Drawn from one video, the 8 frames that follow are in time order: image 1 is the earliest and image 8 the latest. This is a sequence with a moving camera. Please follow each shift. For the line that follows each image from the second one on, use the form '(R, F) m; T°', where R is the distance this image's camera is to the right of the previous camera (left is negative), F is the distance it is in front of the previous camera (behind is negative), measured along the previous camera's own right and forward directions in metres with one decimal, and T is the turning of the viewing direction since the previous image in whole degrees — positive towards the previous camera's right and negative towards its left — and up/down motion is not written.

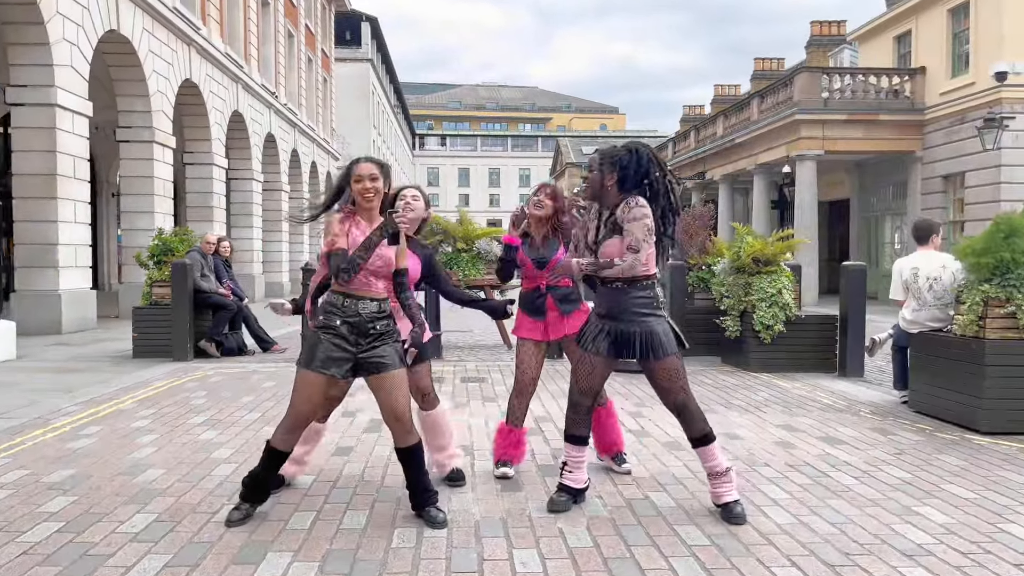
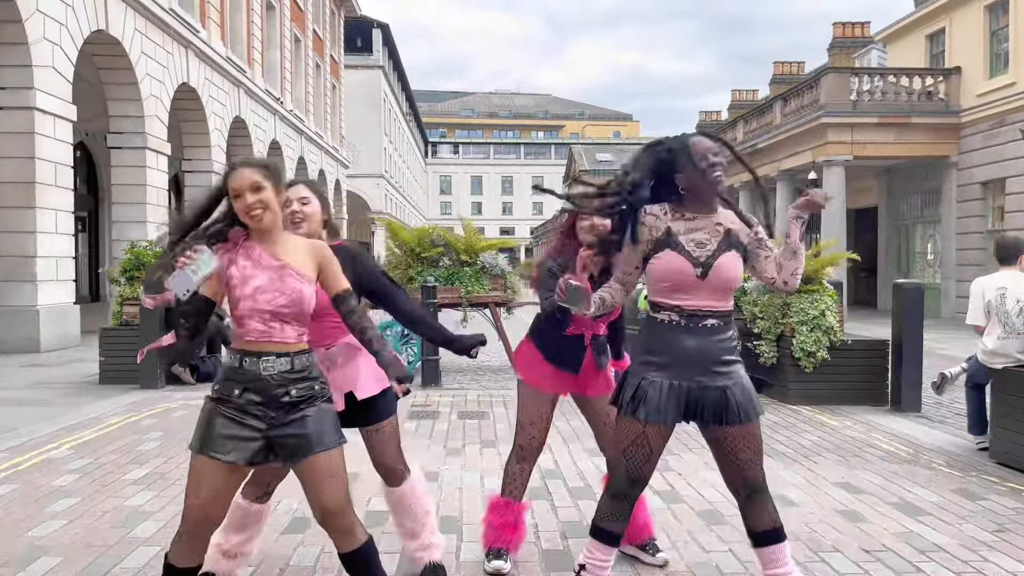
(+0.1, +1.0) m; -1°
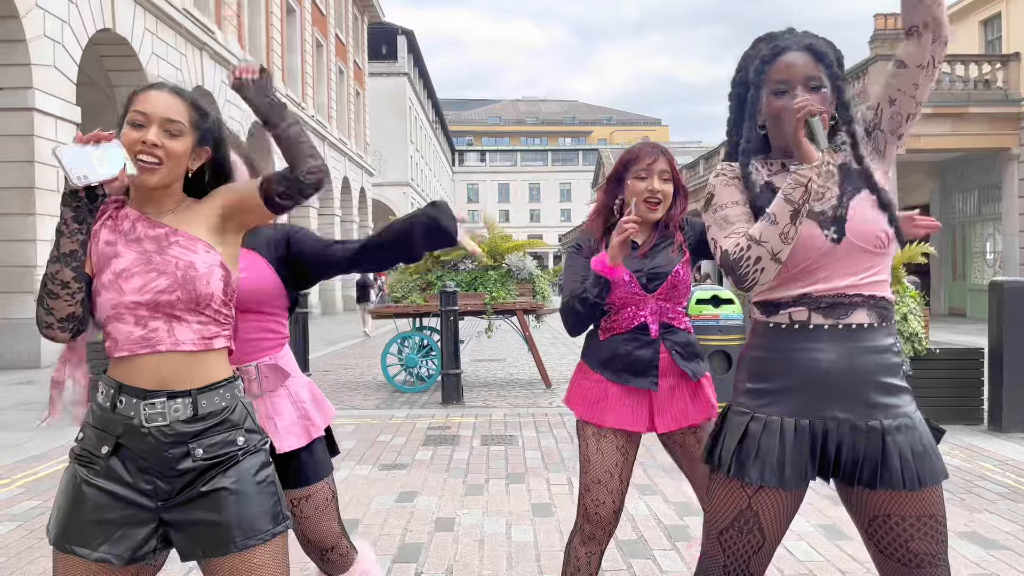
(0.0, +1.0) m; -2°
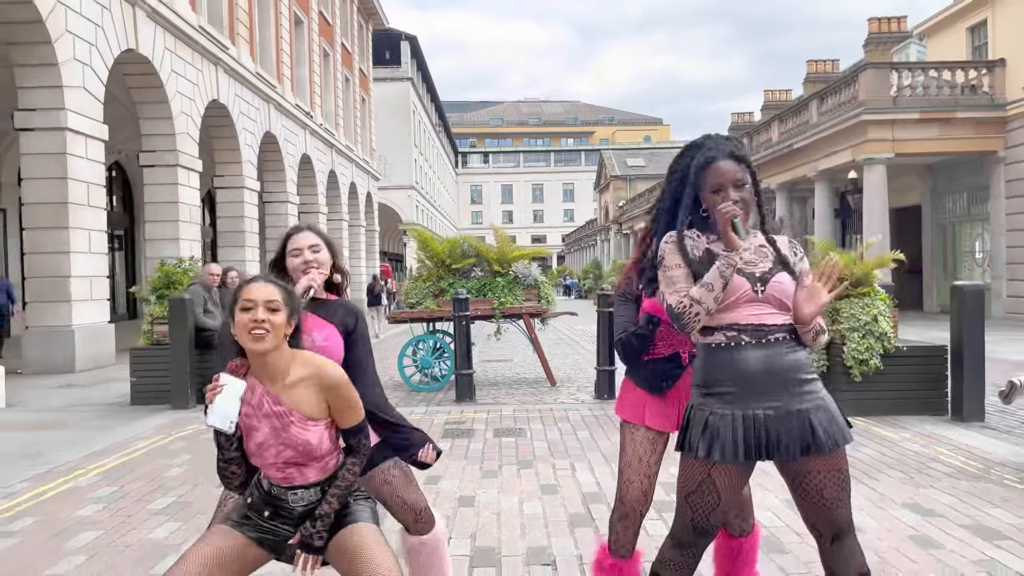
(0.0, -0.7) m; 0°
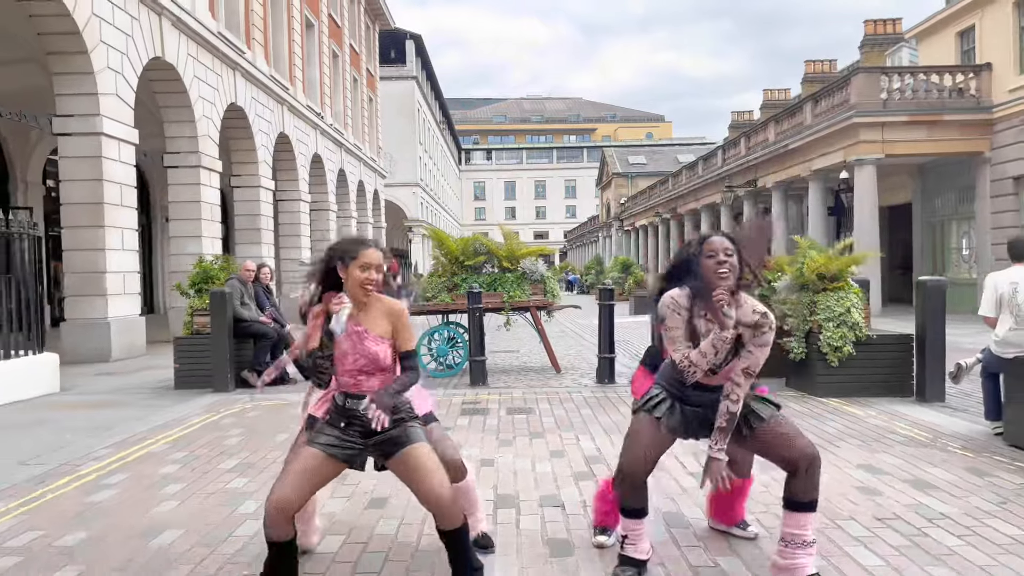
(-0.1, -0.8) m; 0°
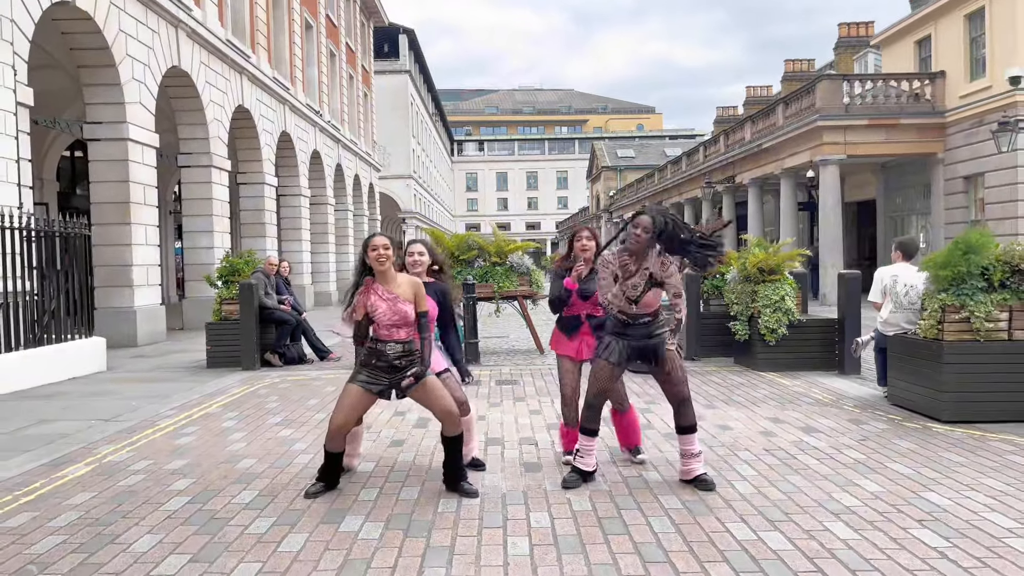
(0.0, -1.5) m; +1°
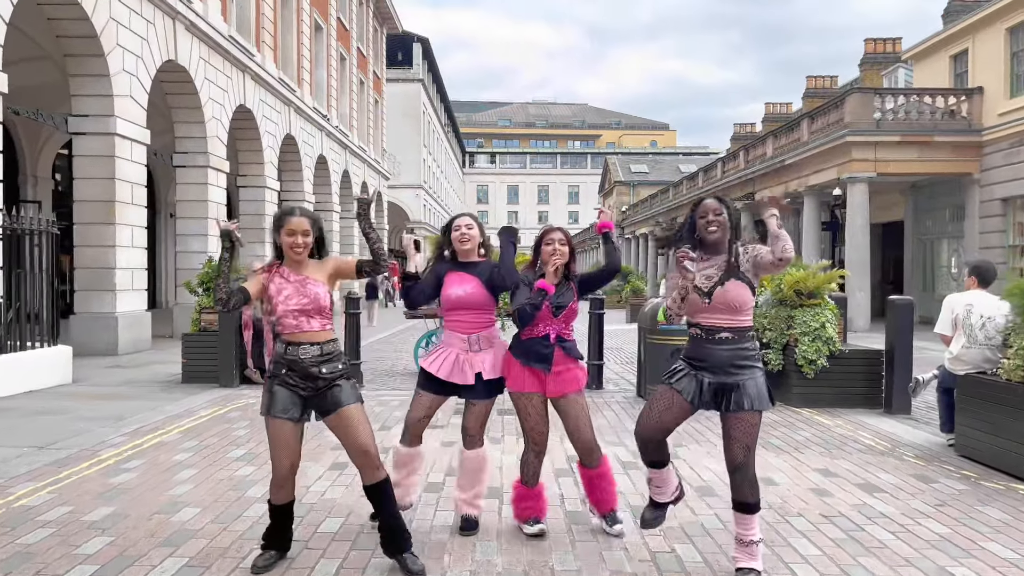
(0.0, +1.0) m; -1°
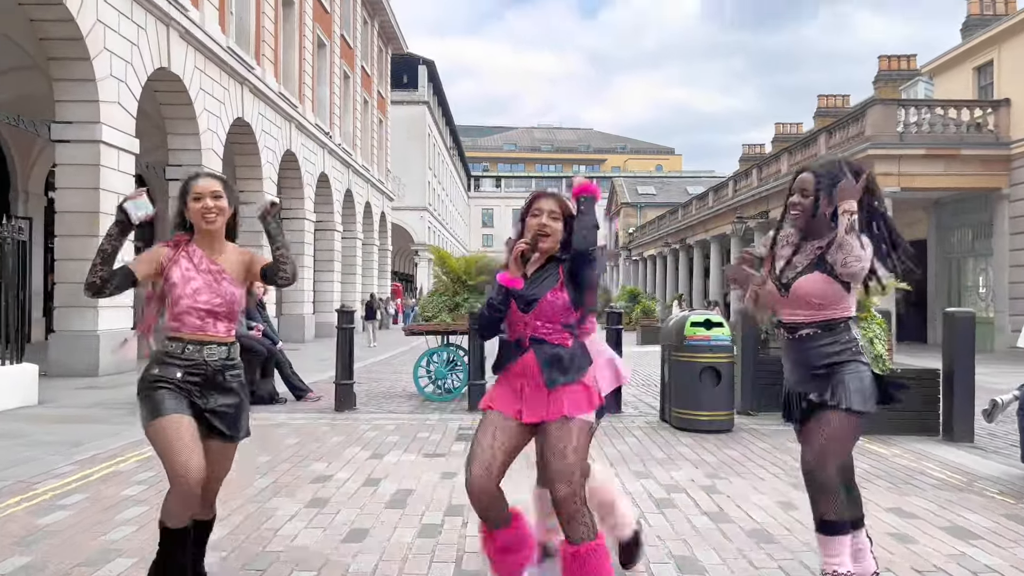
(0.0, +0.9) m; 0°
